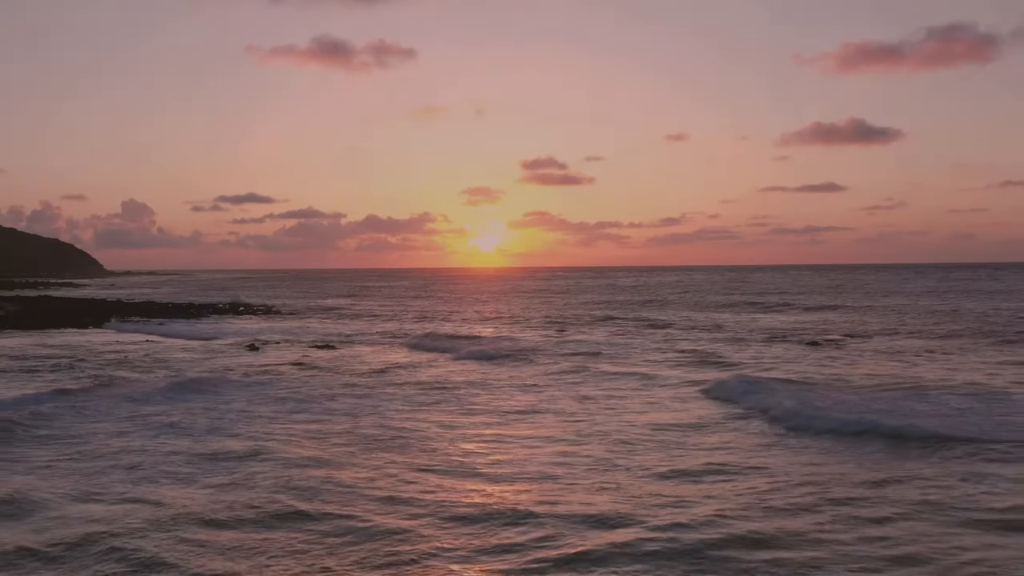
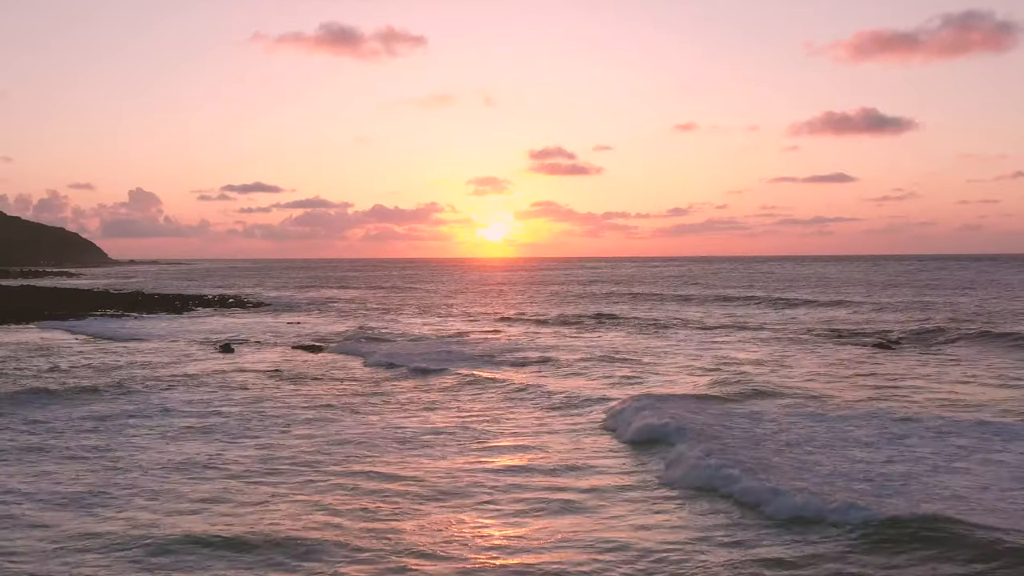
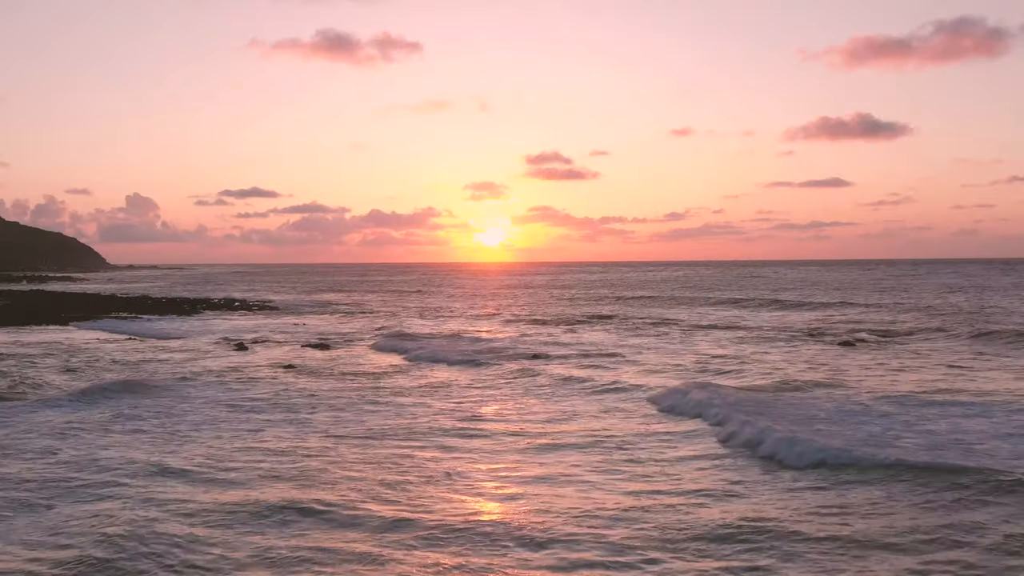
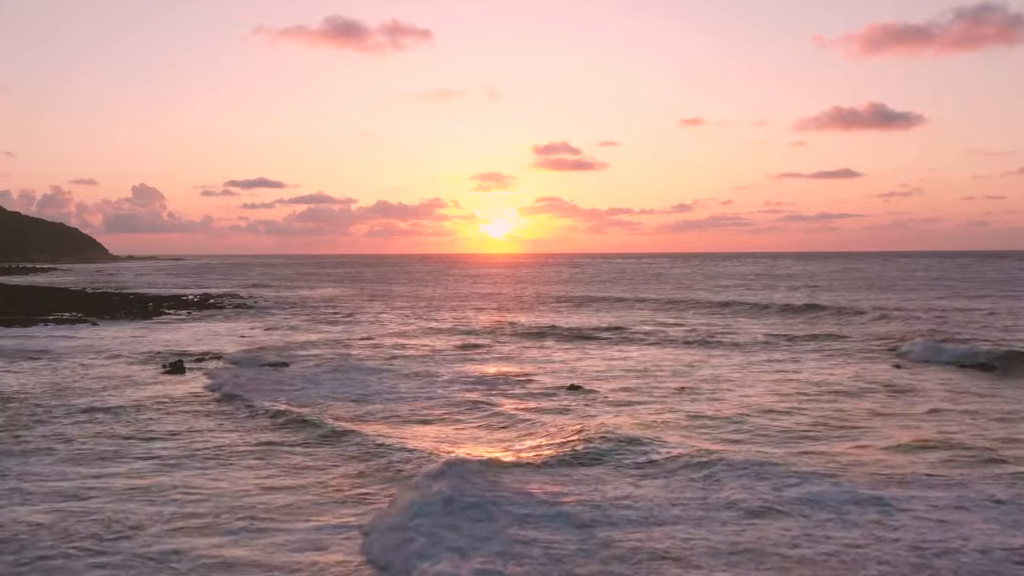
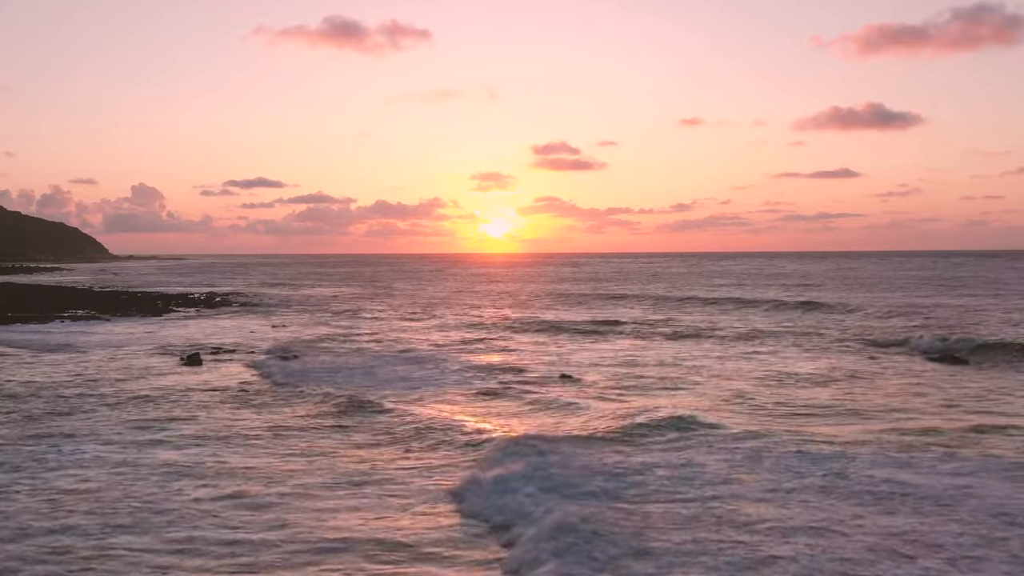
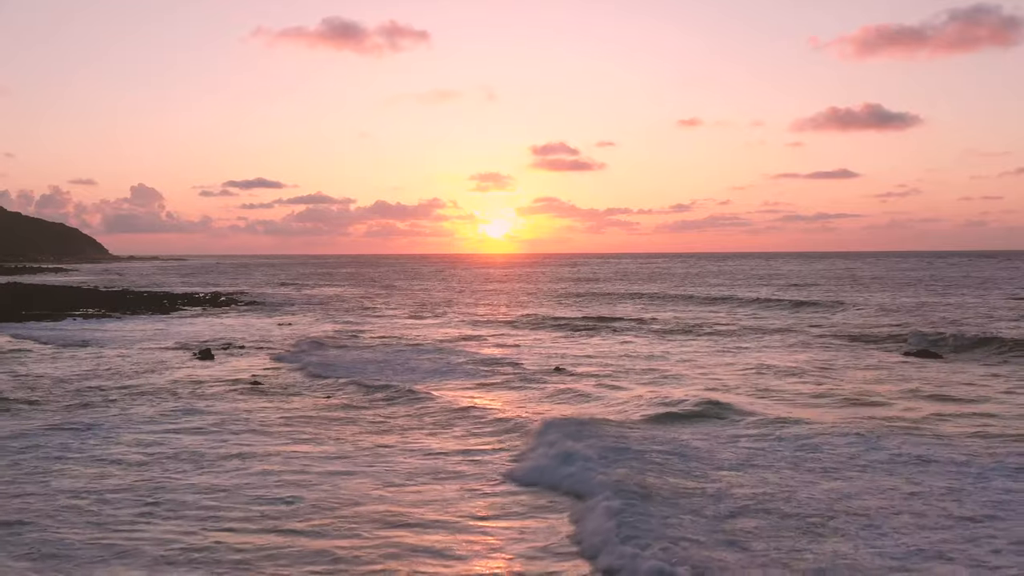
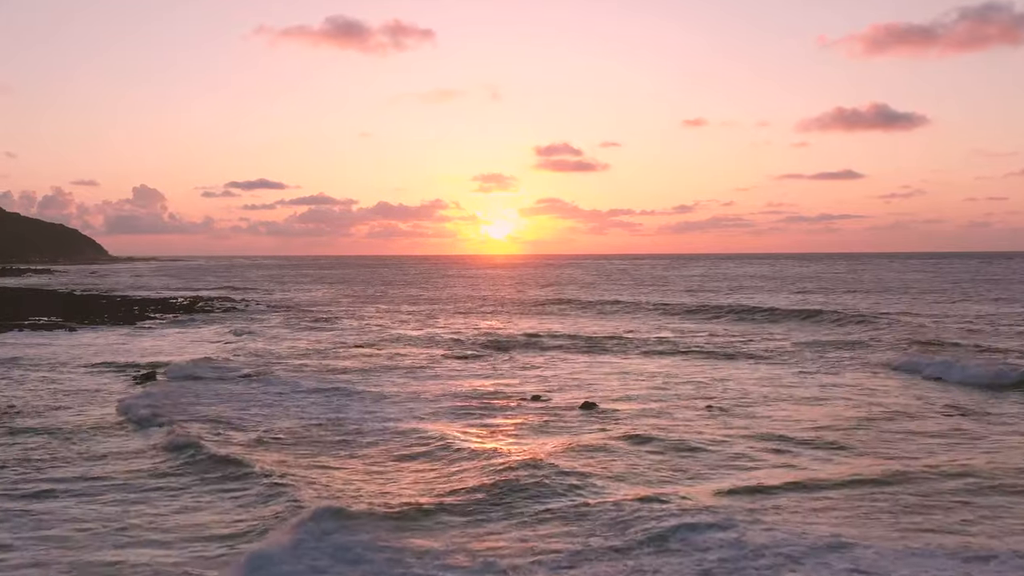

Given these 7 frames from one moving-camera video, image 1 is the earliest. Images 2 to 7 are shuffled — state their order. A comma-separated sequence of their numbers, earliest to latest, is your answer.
3, 2, 6, 5, 4, 7
